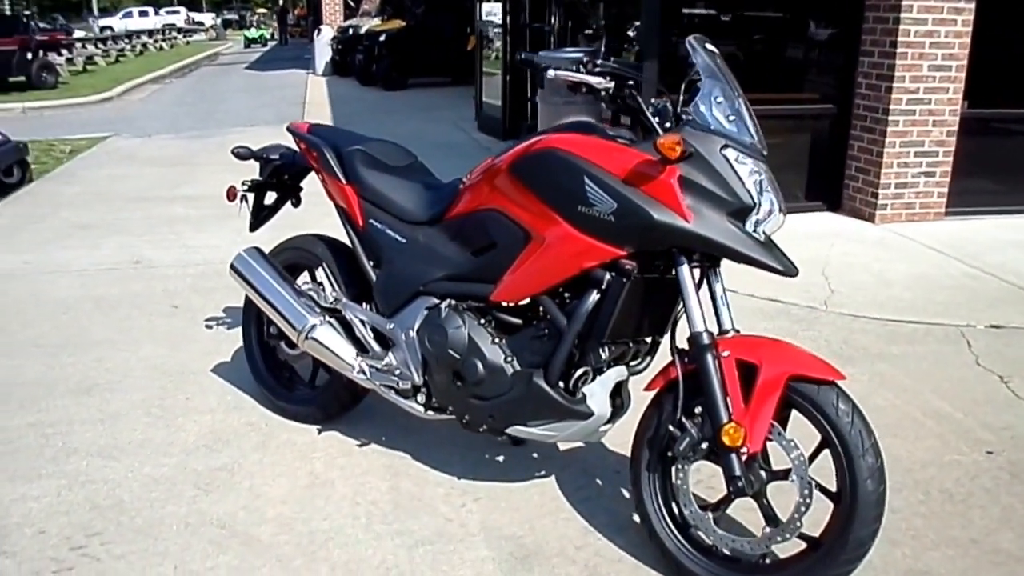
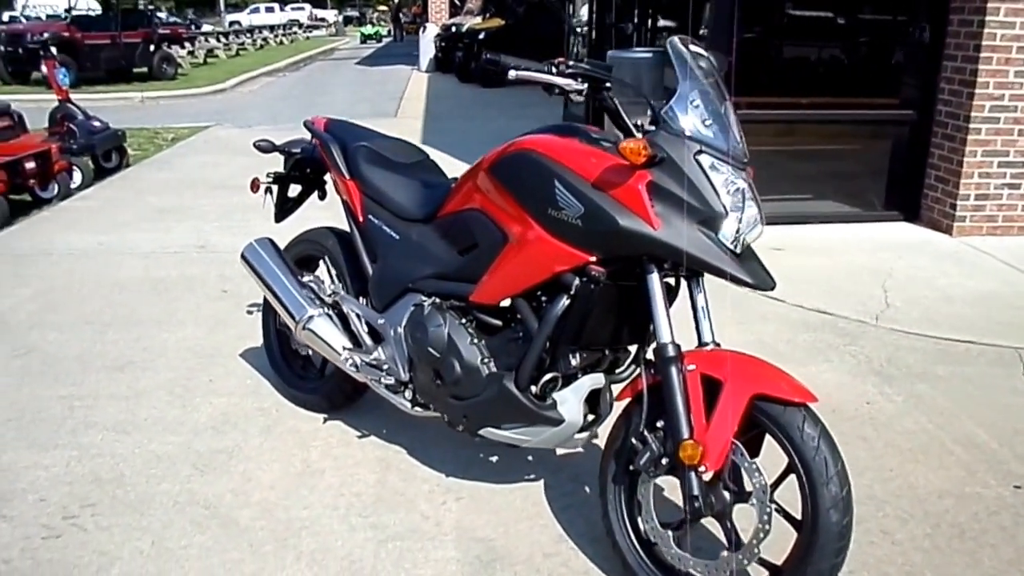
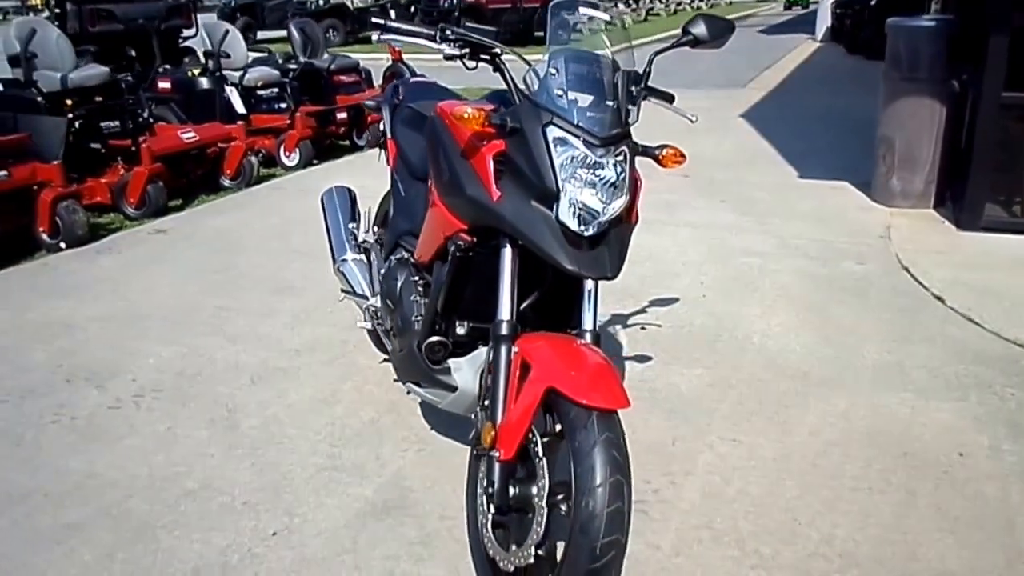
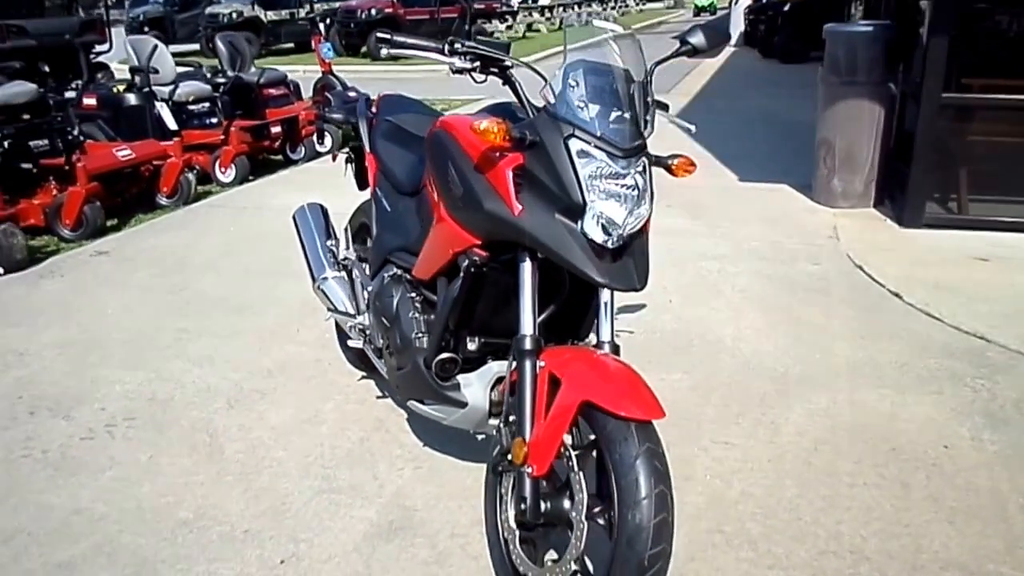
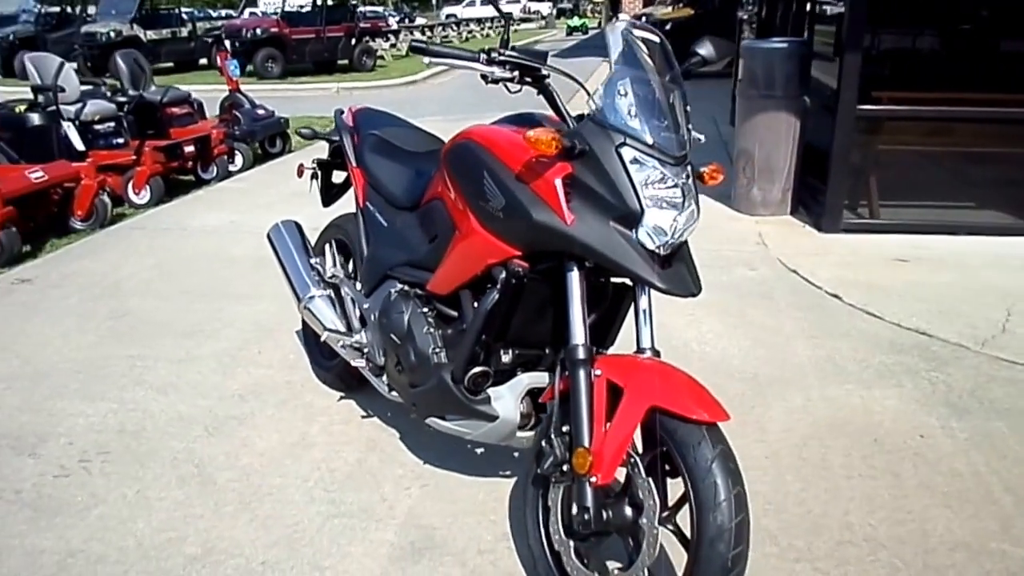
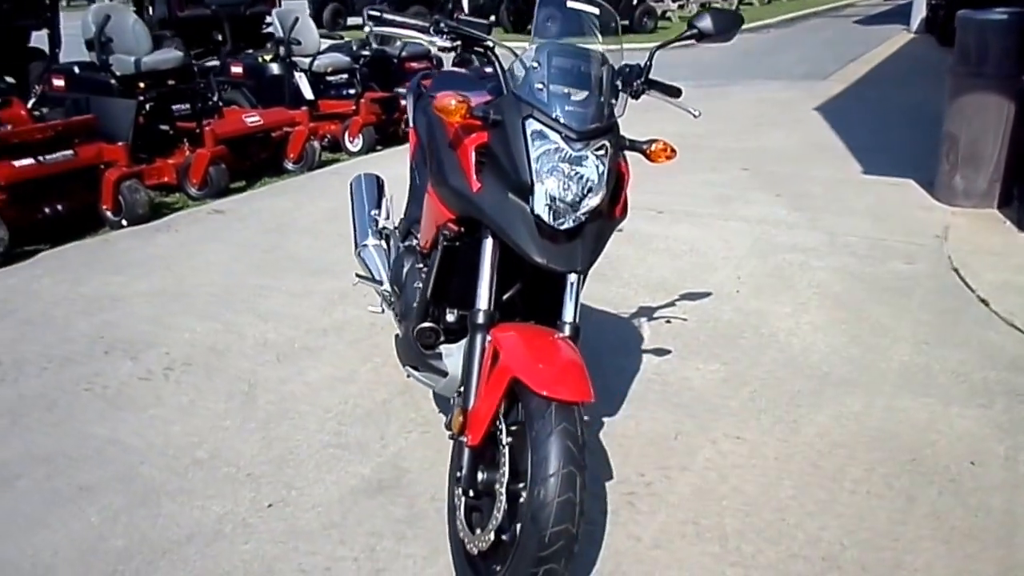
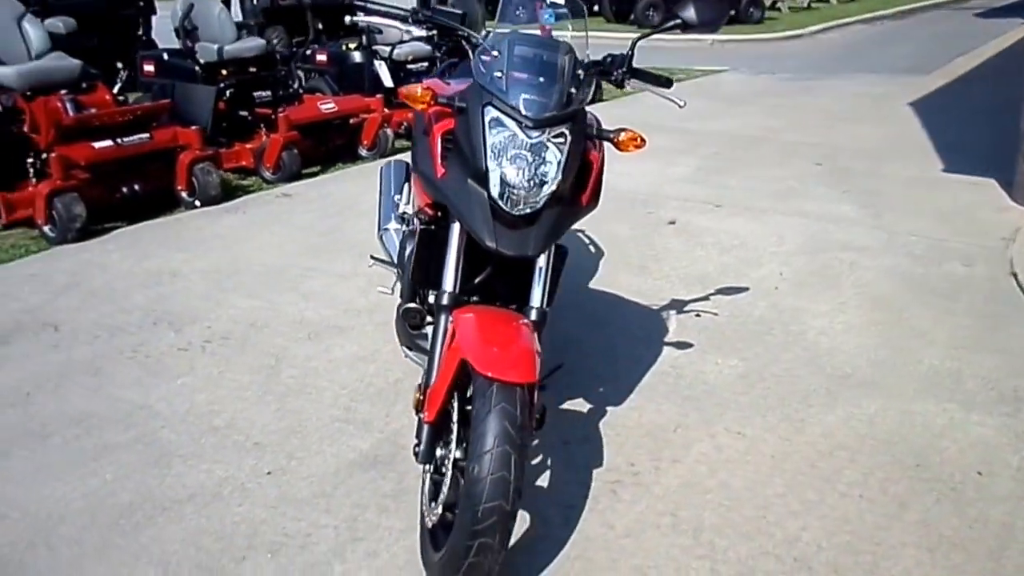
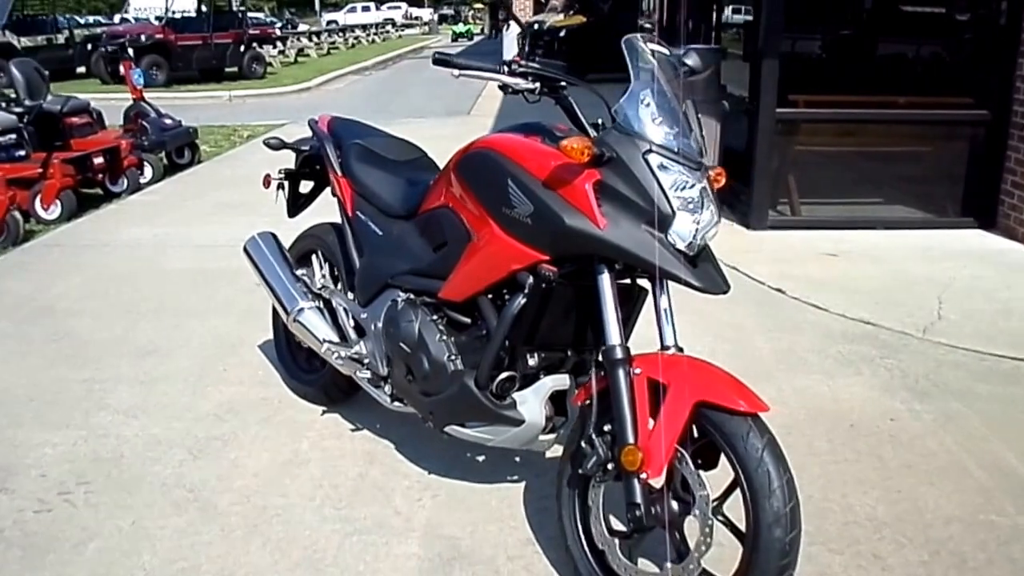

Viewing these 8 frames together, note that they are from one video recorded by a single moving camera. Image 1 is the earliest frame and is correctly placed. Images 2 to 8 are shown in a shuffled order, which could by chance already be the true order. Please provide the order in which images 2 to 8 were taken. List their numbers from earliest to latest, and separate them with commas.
2, 8, 5, 4, 3, 6, 7
